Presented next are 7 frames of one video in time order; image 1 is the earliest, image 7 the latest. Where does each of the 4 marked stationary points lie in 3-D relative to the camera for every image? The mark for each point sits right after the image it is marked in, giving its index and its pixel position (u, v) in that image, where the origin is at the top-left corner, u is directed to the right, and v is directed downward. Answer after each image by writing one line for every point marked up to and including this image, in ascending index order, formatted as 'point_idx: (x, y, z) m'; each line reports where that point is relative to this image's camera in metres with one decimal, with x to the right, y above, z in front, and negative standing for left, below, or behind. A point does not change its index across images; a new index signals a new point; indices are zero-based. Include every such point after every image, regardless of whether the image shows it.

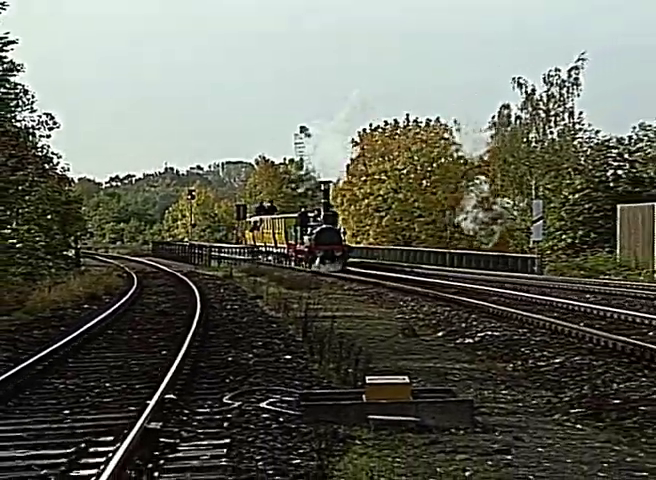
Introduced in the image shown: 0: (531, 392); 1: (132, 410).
0: (+2.3, -1.8, +13.4) m
1: (-2.3, -1.9, +12.7) m
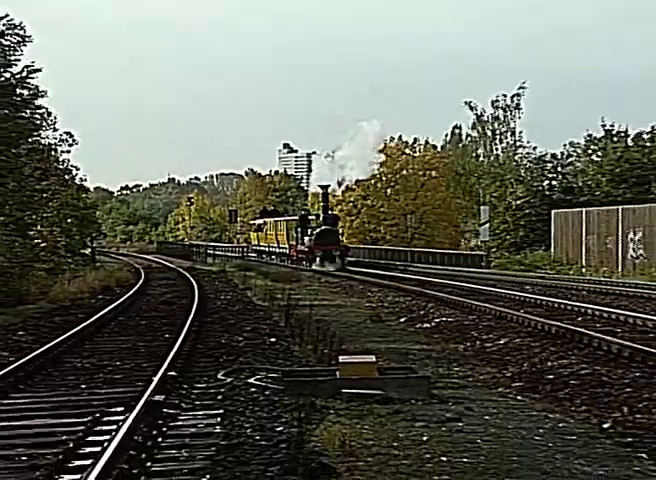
0: (+2.1, -1.8, +15.3) m
1: (-2.6, -1.9, +14.6) m
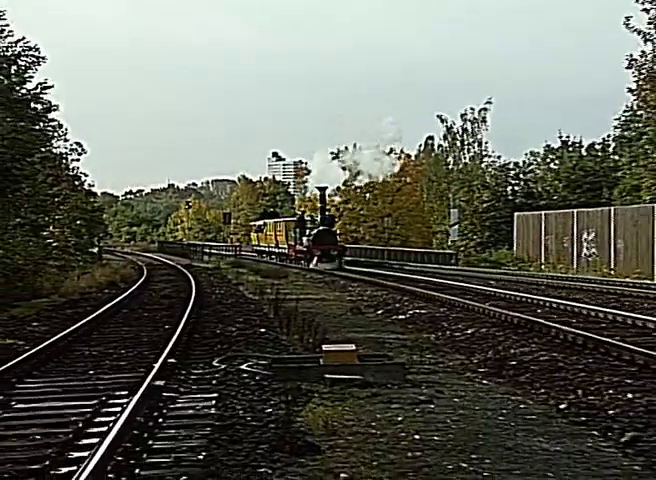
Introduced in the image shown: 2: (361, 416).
0: (+1.9, -1.8, +16.7) m
1: (-2.8, -1.9, +16.0) m
2: (+0.4, -2.3, +14.1) m
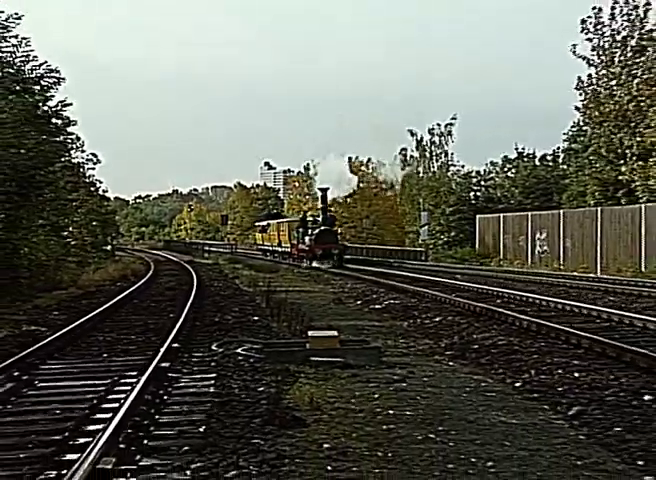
0: (+1.6, -1.8, +18.7) m
1: (-3.0, -1.9, +18.0) m
2: (+0.2, -2.3, +16.1) m
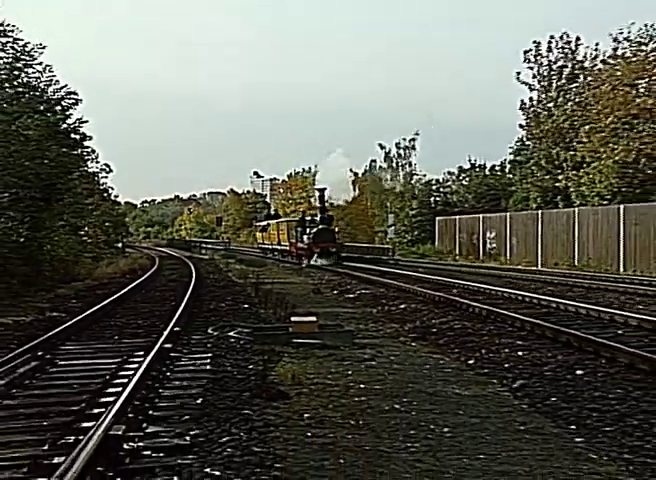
0: (+1.2, -1.7, +21.4) m
1: (-3.4, -1.9, +20.6) m
2: (-0.2, -2.3, +18.8) m
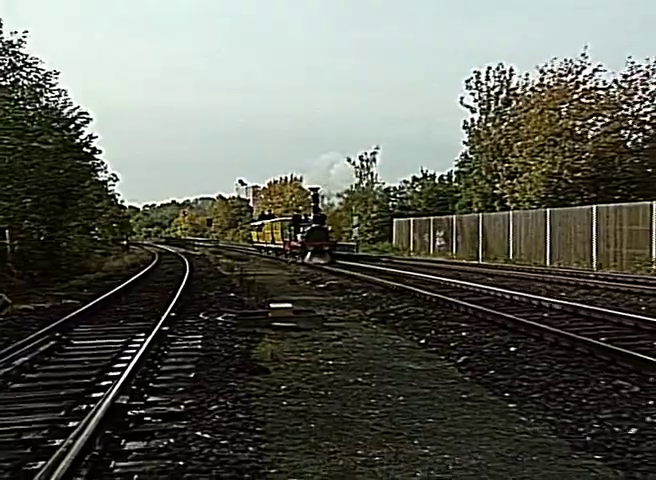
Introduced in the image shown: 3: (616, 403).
0: (+0.7, -1.7, +24.8) m
1: (-4.0, -1.9, +24.0) m
2: (-0.7, -2.2, +22.2) m
3: (+4.9, -2.8, +17.9) m
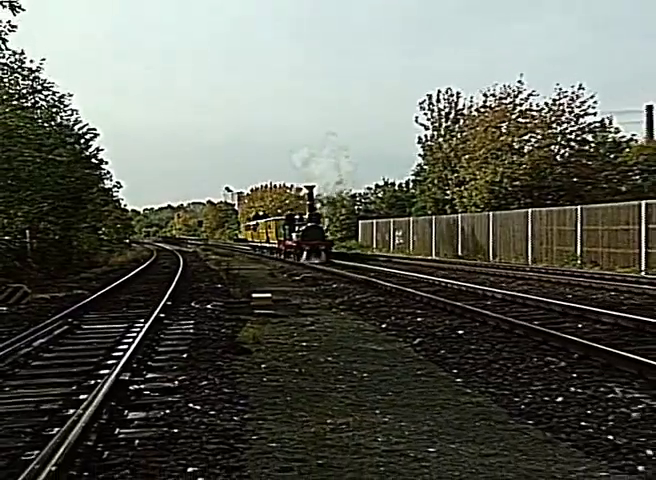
0: (0.0, -1.7, +28.5) m
1: (-4.6, -1.8, +27.6) m
2: (-1.3, -2.2, +25.8) m
3: (+4.4, -2.7, +21.6) m
